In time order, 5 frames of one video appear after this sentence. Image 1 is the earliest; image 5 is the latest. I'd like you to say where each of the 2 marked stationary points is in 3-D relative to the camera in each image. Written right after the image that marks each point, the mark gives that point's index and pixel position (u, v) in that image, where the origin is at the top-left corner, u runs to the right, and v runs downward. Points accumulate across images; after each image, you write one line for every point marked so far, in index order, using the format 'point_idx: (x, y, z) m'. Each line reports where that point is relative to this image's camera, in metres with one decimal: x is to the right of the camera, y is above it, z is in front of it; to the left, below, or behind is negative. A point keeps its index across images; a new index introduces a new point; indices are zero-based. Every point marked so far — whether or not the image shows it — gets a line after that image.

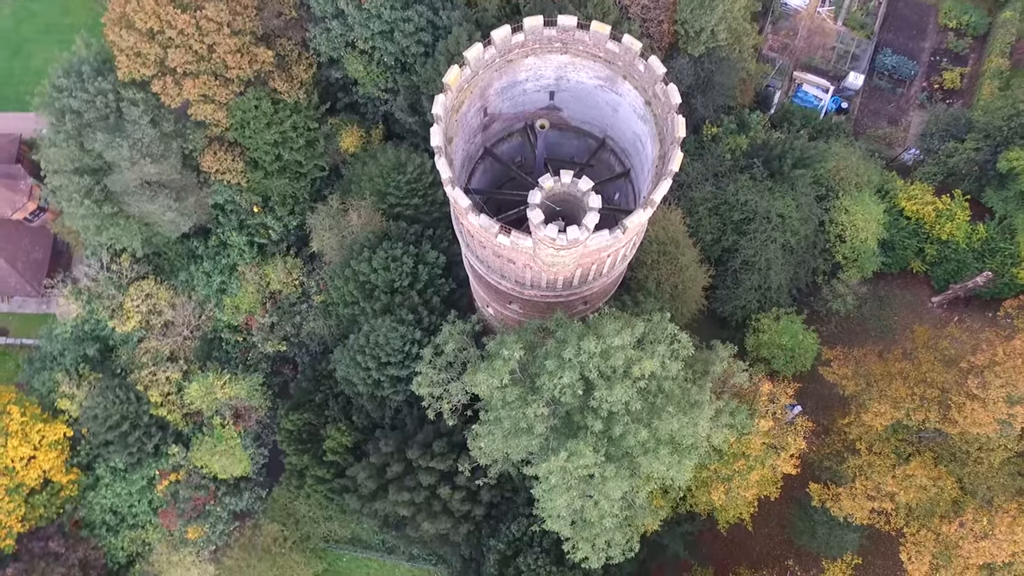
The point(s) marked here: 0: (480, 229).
0: (-1.0, +1.8, +19.5) m
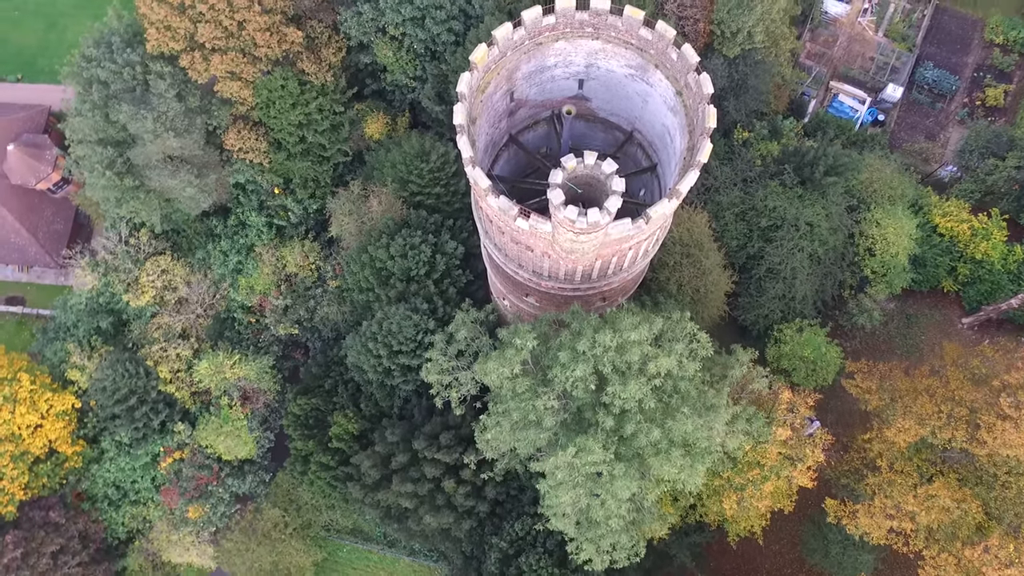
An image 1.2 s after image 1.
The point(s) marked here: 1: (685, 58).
0: (-0.4, +2.2, +18.9) m
1: (+5.2, +6.7, +19.2) m
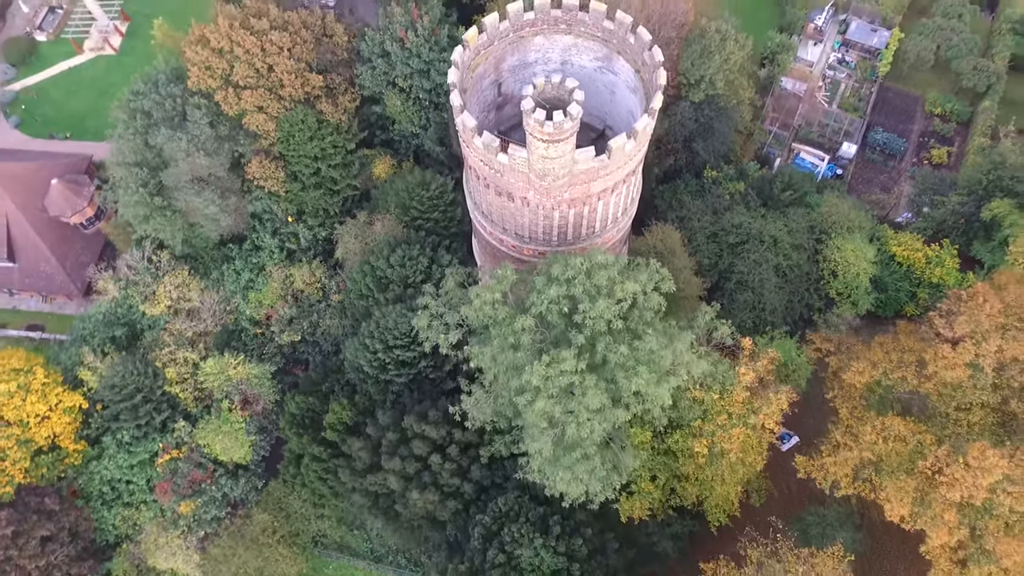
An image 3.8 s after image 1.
0: (-1.0, +4.7, +22.3) m
1: (+4.7, +9.0, +23.6) m
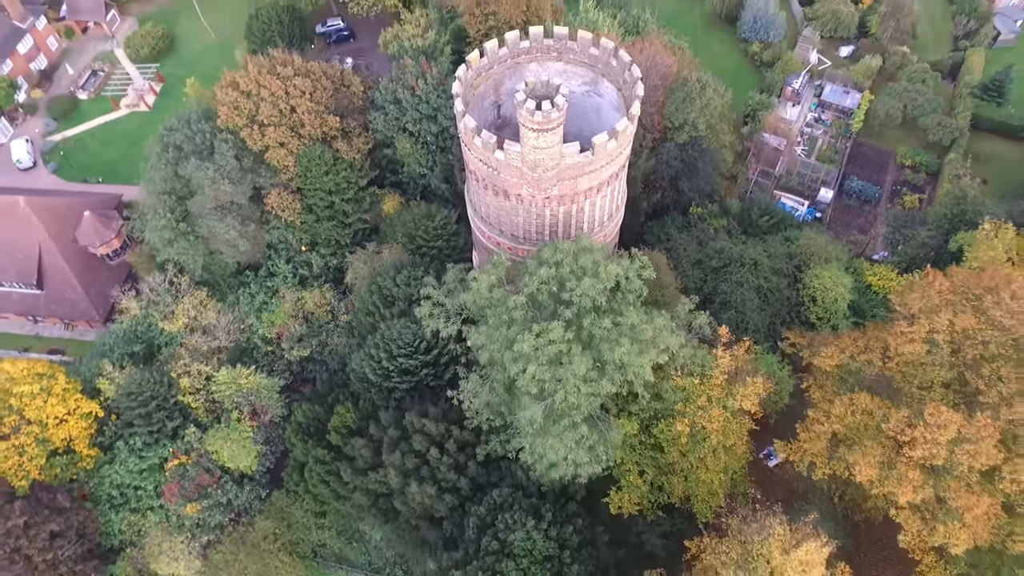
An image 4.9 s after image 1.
0: (-1.1, +5.4, +25.4) m
1: (+4.5, +9.5, +27.2) m
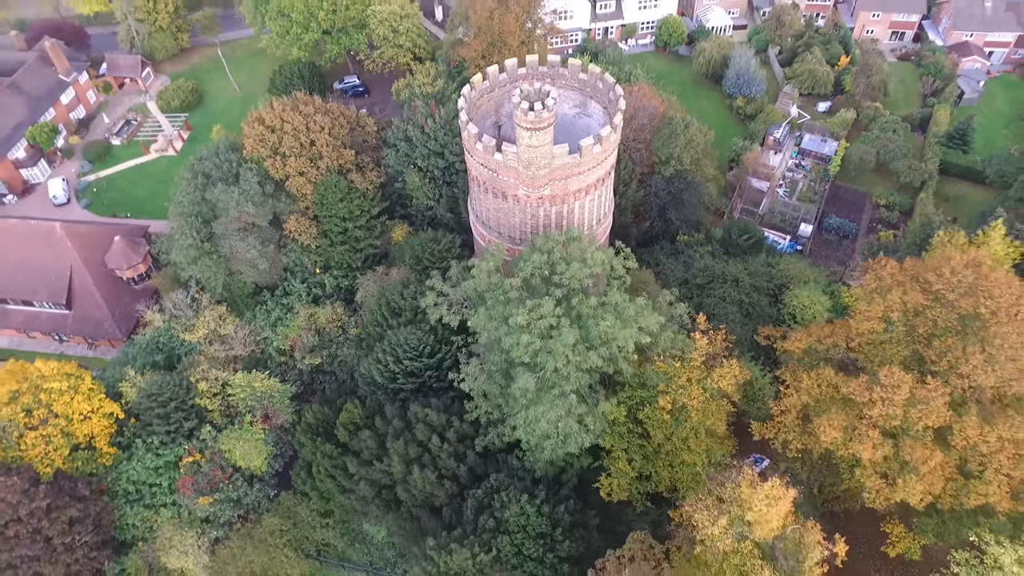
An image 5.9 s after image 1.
0: (-1.2, +6.0, +29.0) m
1: (+4.5, +9.8, +31.1) m
